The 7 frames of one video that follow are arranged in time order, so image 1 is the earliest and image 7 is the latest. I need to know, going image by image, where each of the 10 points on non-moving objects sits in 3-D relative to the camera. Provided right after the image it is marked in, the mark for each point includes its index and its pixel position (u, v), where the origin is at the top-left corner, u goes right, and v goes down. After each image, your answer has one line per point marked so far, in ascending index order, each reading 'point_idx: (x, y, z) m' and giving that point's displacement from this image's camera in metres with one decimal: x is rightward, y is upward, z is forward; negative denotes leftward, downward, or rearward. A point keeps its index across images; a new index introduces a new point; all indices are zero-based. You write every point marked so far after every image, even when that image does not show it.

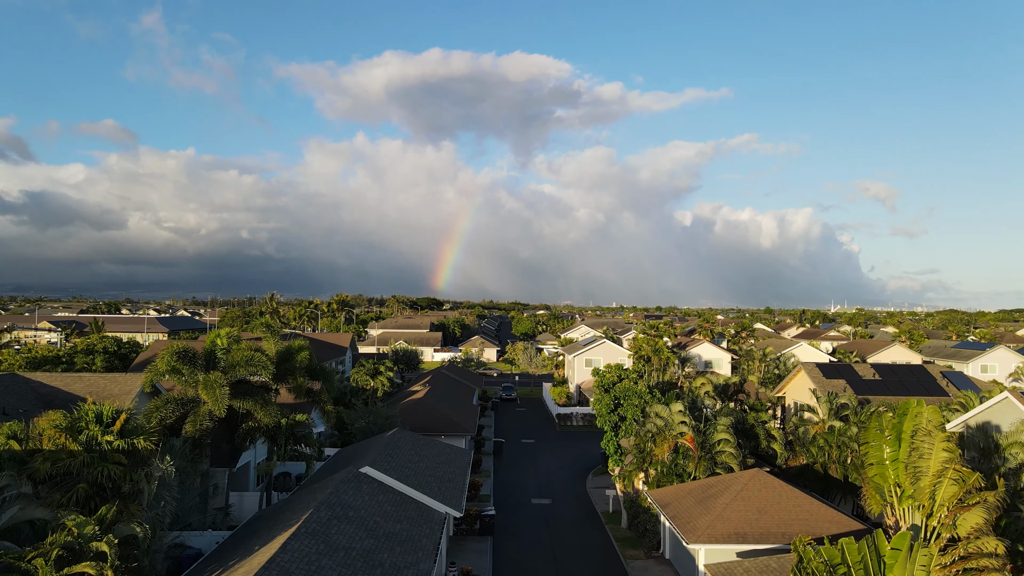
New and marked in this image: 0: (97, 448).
0: (-11.5, -4.4, +15.6) m
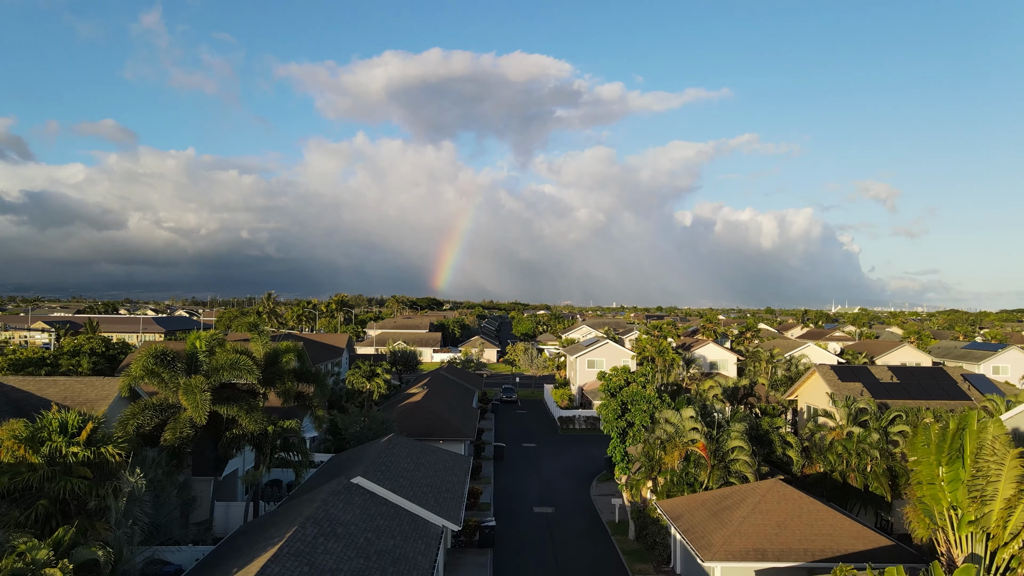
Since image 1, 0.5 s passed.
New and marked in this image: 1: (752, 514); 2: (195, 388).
0: (-11.4, -4.4, +14.2) m
1: (+8.1, -7.7, +19.0) m
2: (-11.2, -3.5, +19.8) m
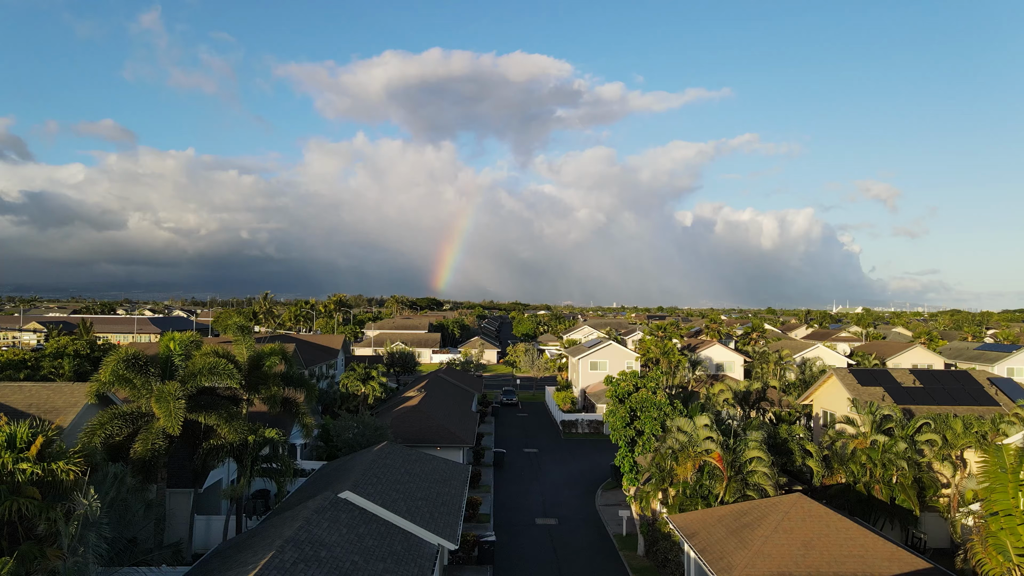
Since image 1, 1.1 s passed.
0: (-11.4, -4.3, +12.6) m
1: (+8.2, -7.6, +17.4) m
2: (-11.1, -3.5, +18.2) m
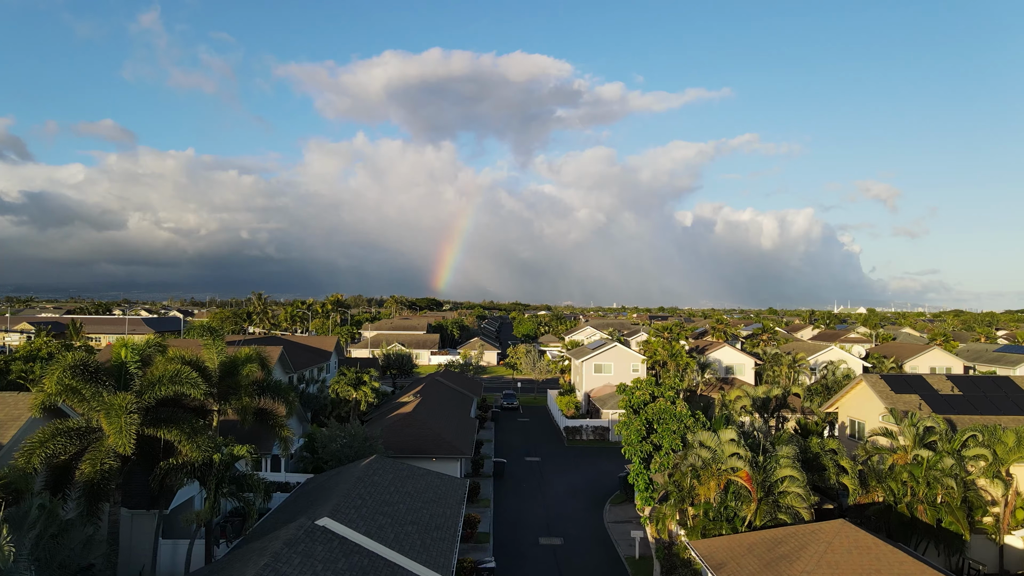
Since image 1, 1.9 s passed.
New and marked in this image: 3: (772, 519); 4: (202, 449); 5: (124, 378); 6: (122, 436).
0: (-11.3, -4.2, +10.3) m
1: (+8.2, -7.5, +15.1) m
2: (-11.1, -3.4, +15.9) m
3: (+8.5, -7.5, +18.4) m
4: (-9.2, -4.8, +16.7) m
5: (-11.8, -2.7, +17.1) m
6: (-10.8, -4.1, +15.5) m
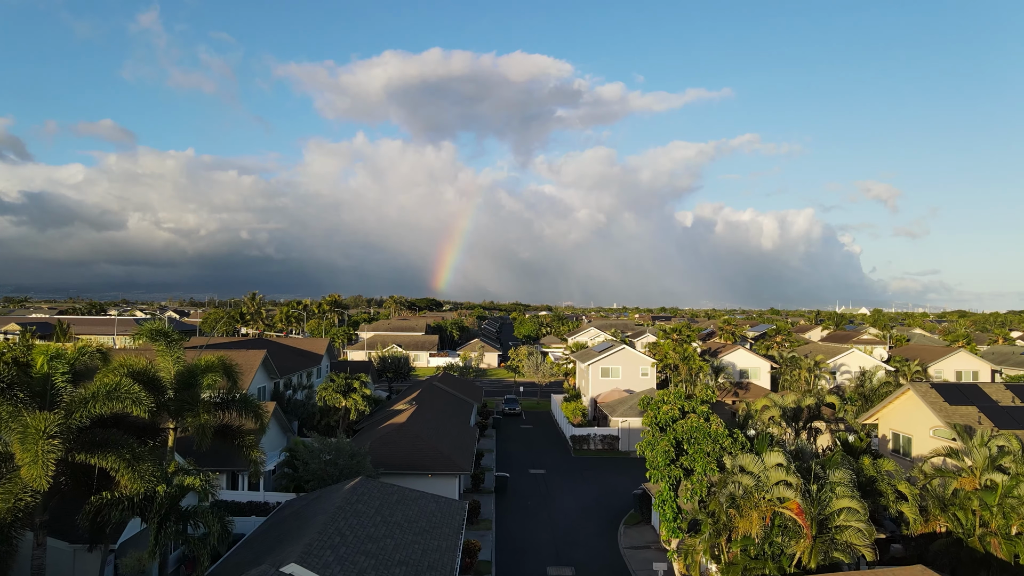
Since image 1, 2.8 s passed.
0: (-11.1, -4.1, +7.3) m
1: (+8.4, -7.4, +12.2) m
2: (-10.9, -3.3, +12.9) m
3: (+8.7, -7.4, +15.4) m
4: (-9.0, -4.7, +13.8) m
5: (-11.6, -2.6, +14.2) m
6: (-10.6, -4.0, +12.6) m
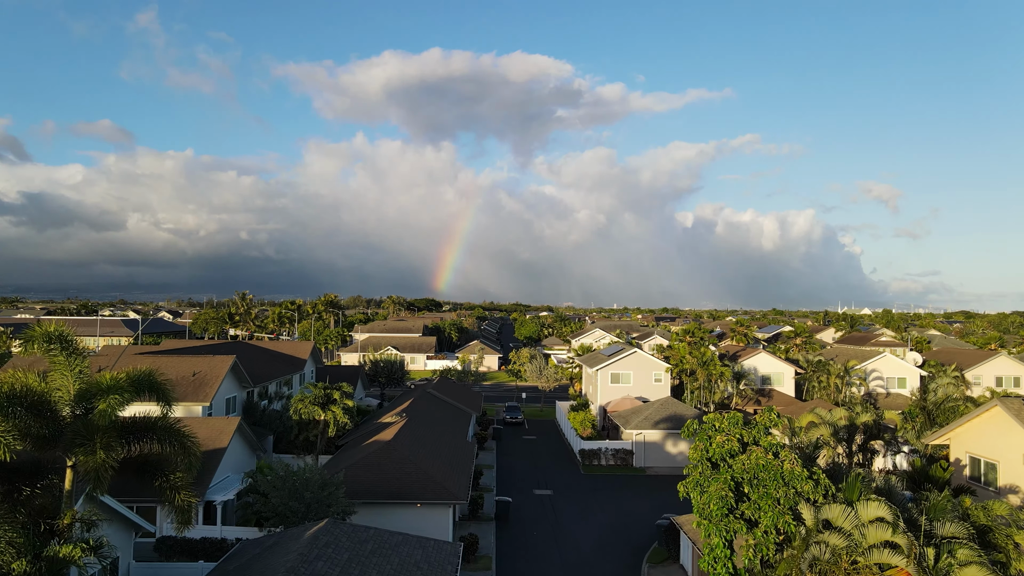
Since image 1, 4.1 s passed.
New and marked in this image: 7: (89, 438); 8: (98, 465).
0: (-10.9, -4.0, +3.2) m
1: (+8.6, -7.3, +8.0) m
2: (-10.7, -3.1, +8.8) m
3: (+8.9, -7.3, +11.3) m
4: (-8.9, -4.5, +9.6) m
5: (-11.5, -2.4, +10.1) m
6: (-10.4, -3.8, +8.4) m
7: (-9.2, -3.3, +12.5) m
8: (-8.9, -3.8, +12.5) m
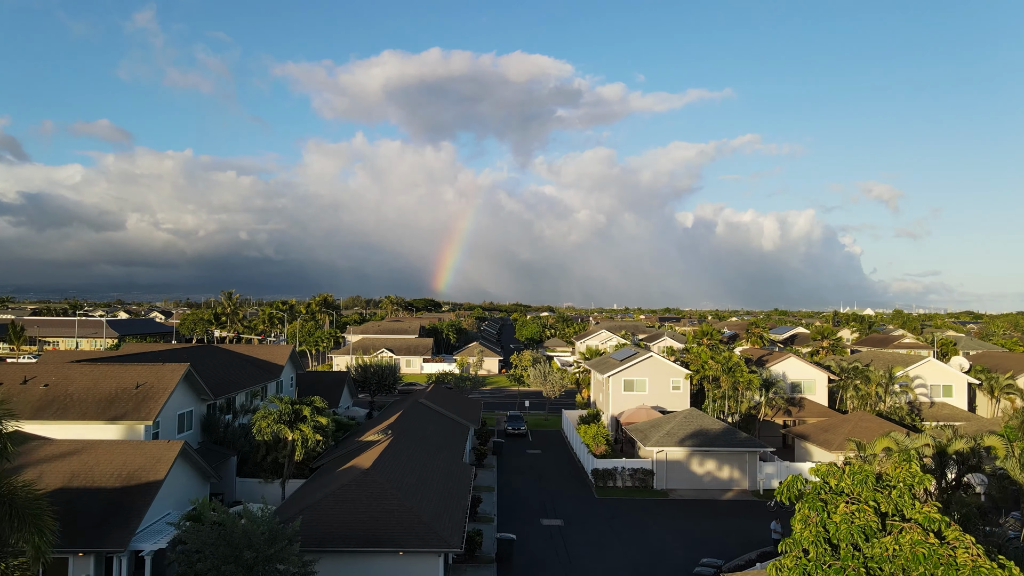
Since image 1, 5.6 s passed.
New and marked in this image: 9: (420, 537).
0: (-10.7, -3.7, -1.5) m
1: (+8.8, -7.1, +3.4) m
2: (-10.5, -2.9, +4.1) m
3: (+9.1, -7.1, +6.6) m
4: (-8.7, -4.3, +5.0) m
5: (-11.3, -2.2, +5.4) m
6: (-10.2, -3.6, +3.8) m
7: (-9.0, -3.1, +7.9) m
8: (-8.7, -3.6, +7.8) m
9: (-2.9, -8.0, +17.8) m
